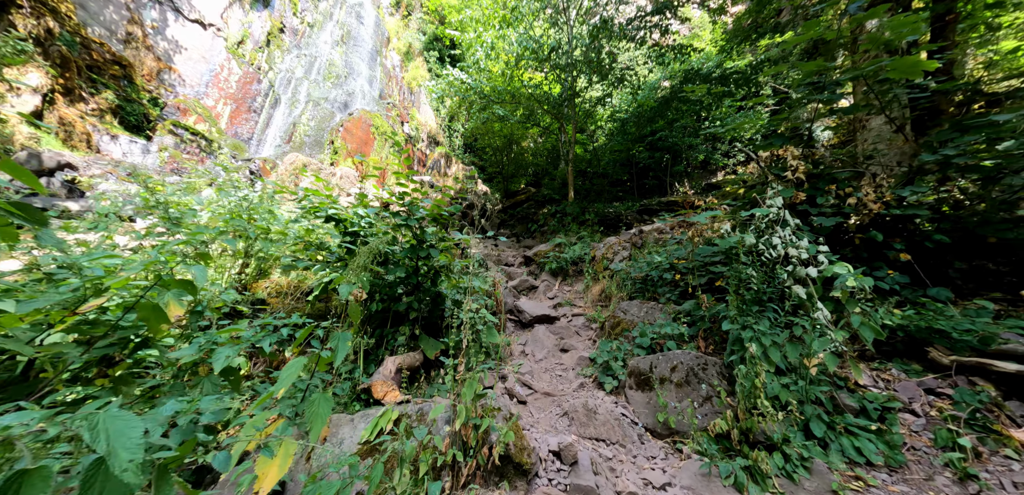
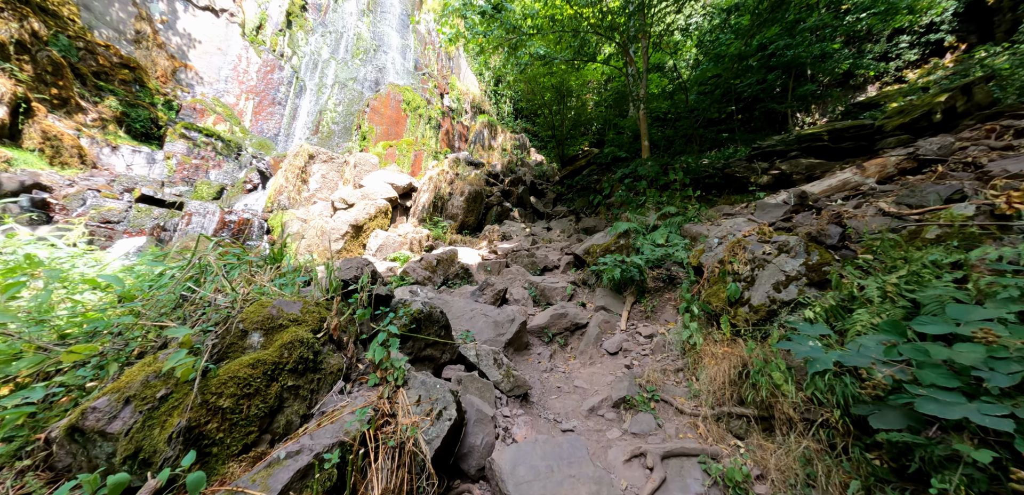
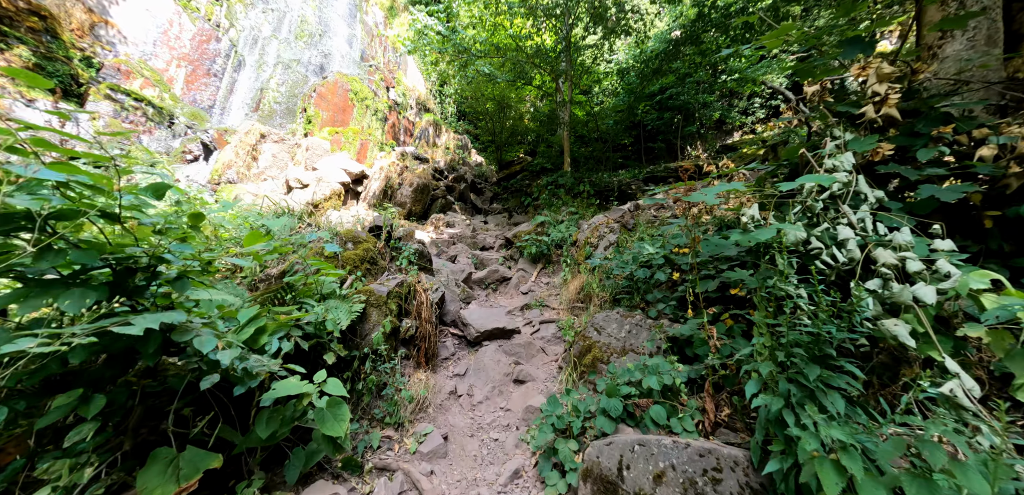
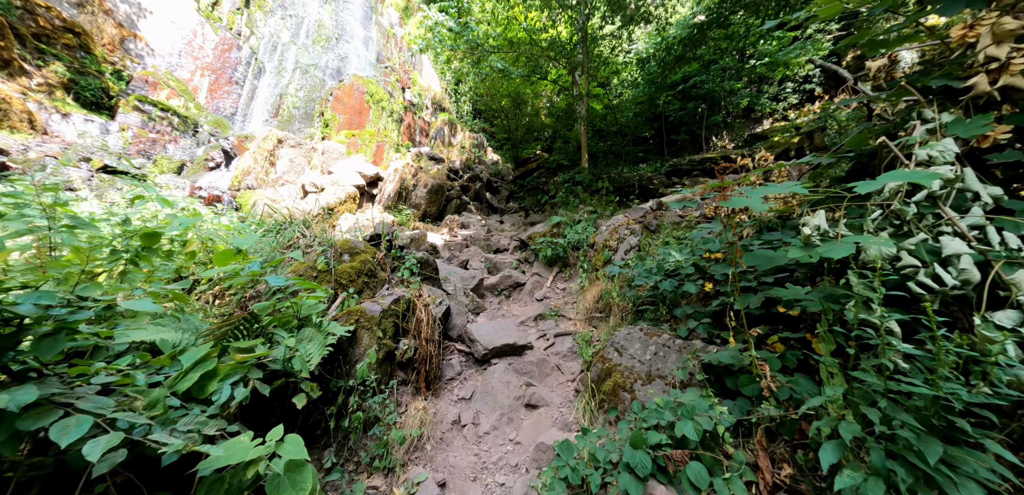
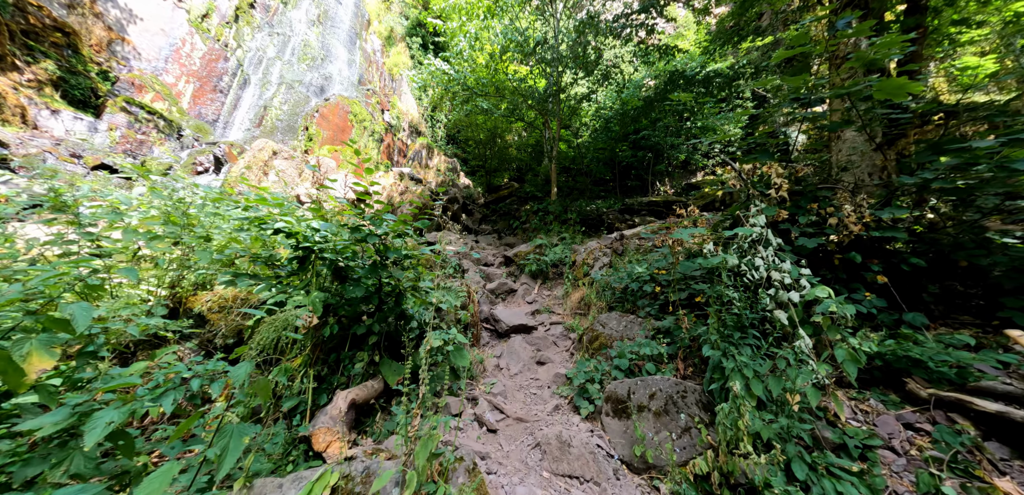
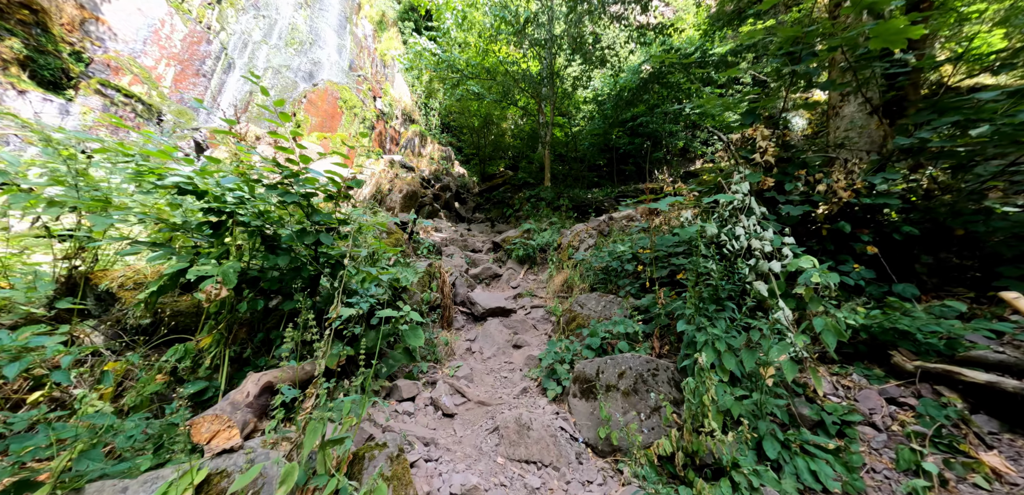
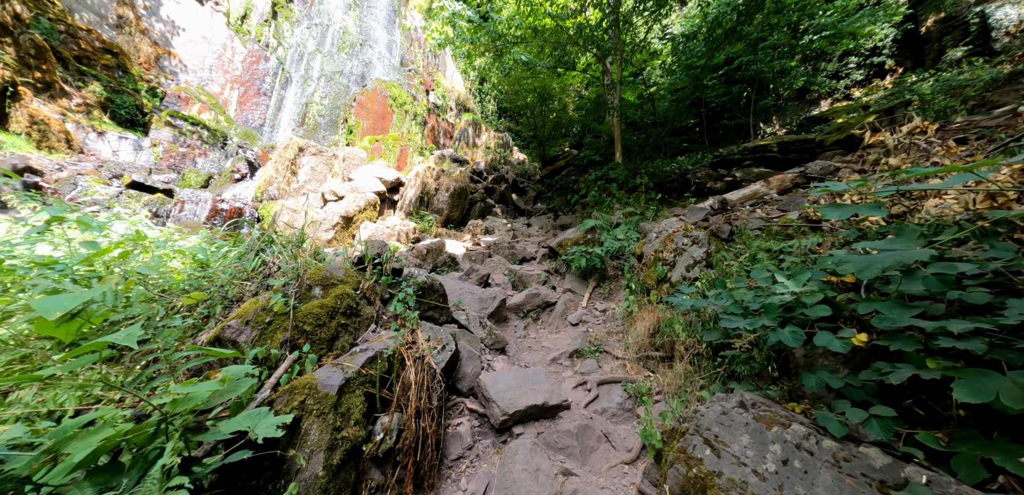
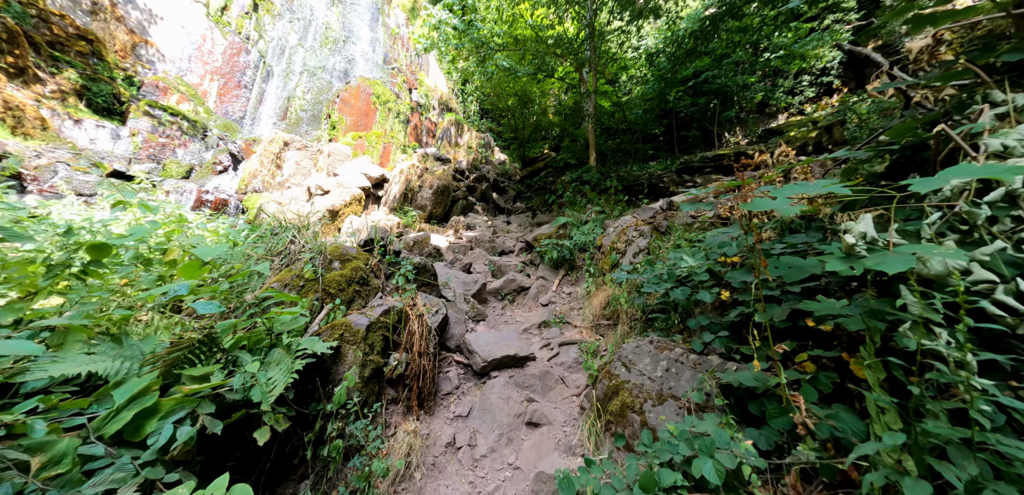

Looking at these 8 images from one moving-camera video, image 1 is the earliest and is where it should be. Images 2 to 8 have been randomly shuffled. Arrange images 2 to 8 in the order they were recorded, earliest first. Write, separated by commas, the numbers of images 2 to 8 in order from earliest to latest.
5, 6, 3, 4, 8, 7, 2
